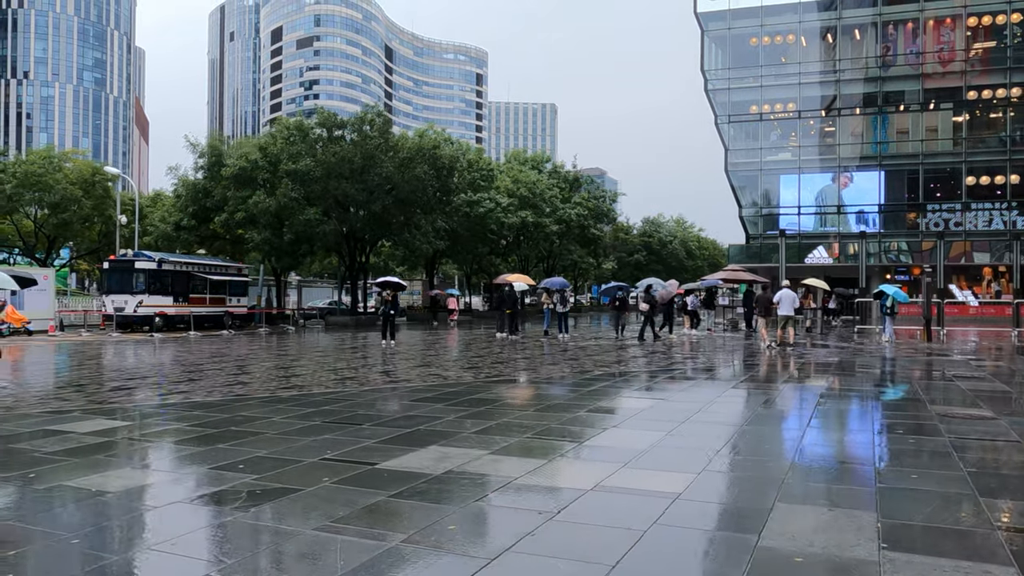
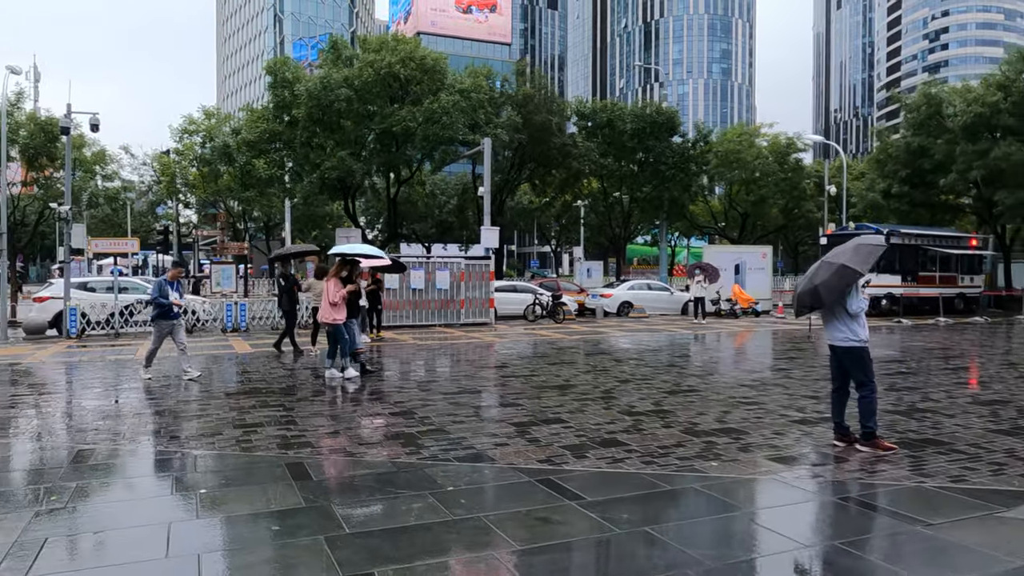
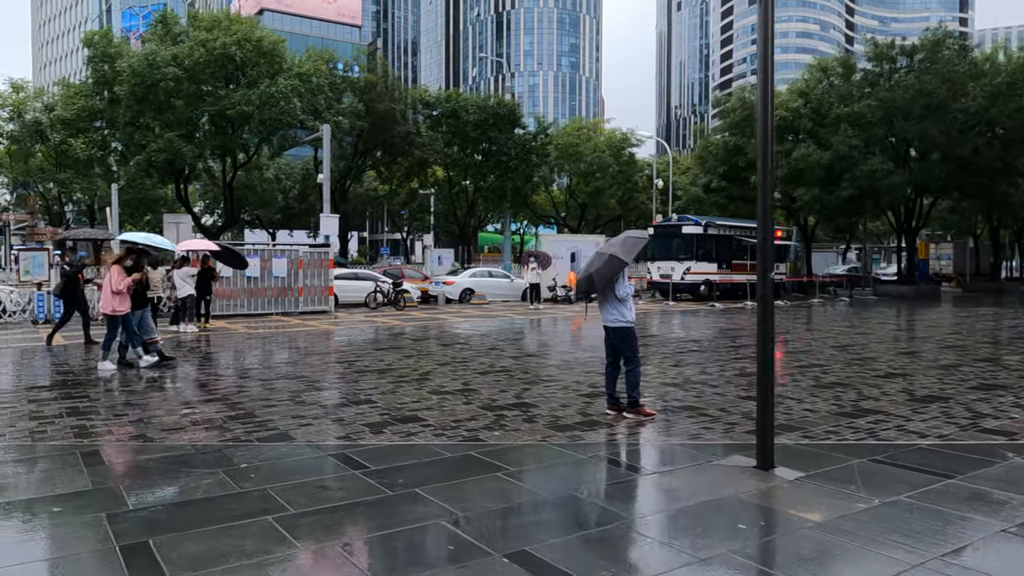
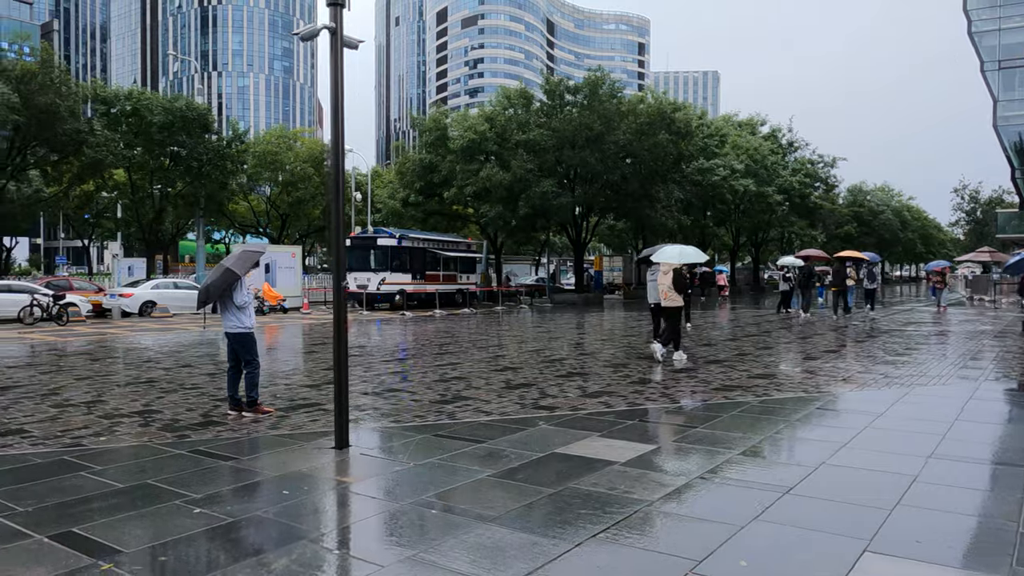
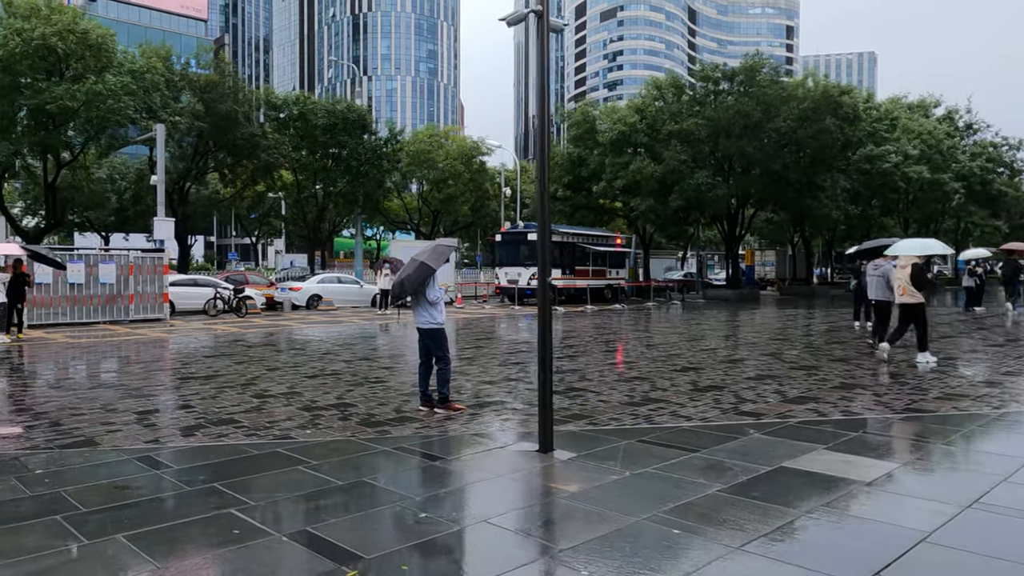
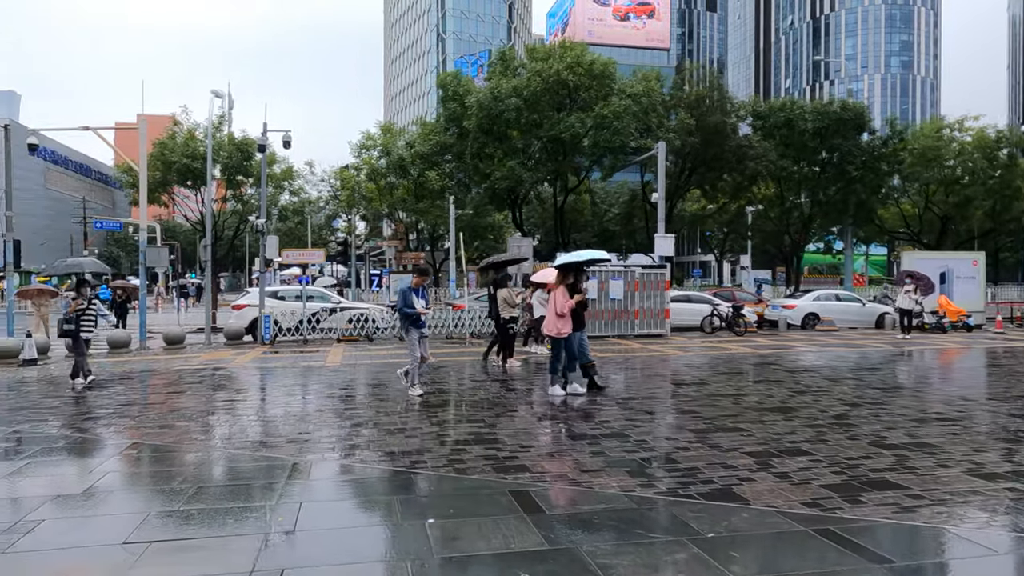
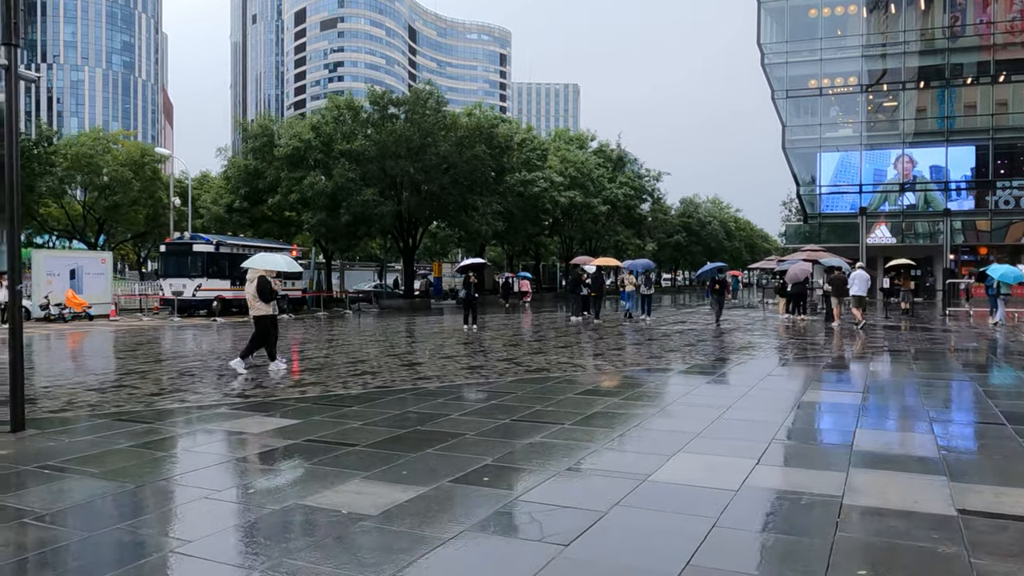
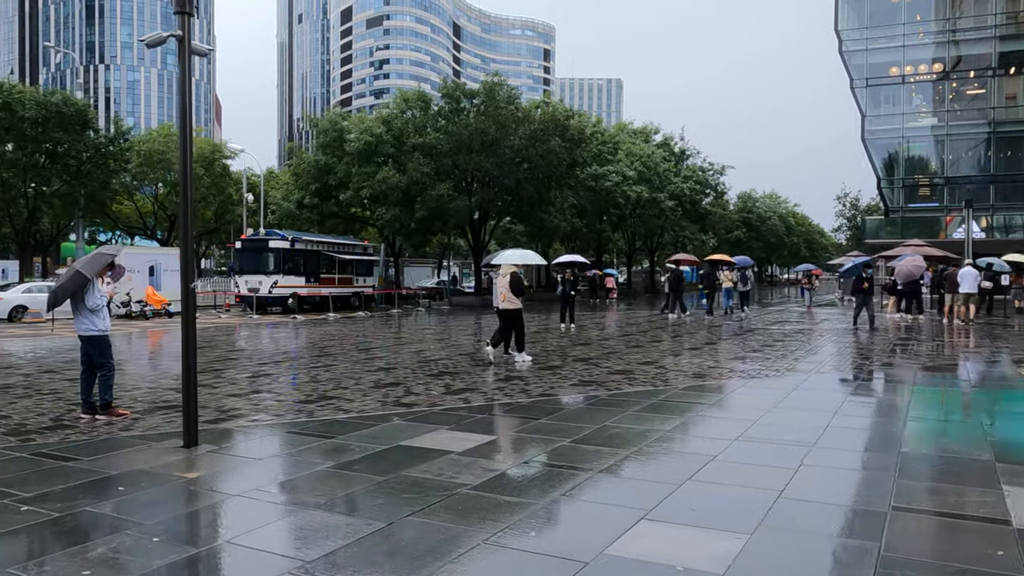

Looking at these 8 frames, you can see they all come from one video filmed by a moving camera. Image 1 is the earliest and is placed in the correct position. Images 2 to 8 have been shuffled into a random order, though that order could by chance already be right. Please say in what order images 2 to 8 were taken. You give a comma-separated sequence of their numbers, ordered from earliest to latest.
7, 8, 4, 5, 3, 2, 6
